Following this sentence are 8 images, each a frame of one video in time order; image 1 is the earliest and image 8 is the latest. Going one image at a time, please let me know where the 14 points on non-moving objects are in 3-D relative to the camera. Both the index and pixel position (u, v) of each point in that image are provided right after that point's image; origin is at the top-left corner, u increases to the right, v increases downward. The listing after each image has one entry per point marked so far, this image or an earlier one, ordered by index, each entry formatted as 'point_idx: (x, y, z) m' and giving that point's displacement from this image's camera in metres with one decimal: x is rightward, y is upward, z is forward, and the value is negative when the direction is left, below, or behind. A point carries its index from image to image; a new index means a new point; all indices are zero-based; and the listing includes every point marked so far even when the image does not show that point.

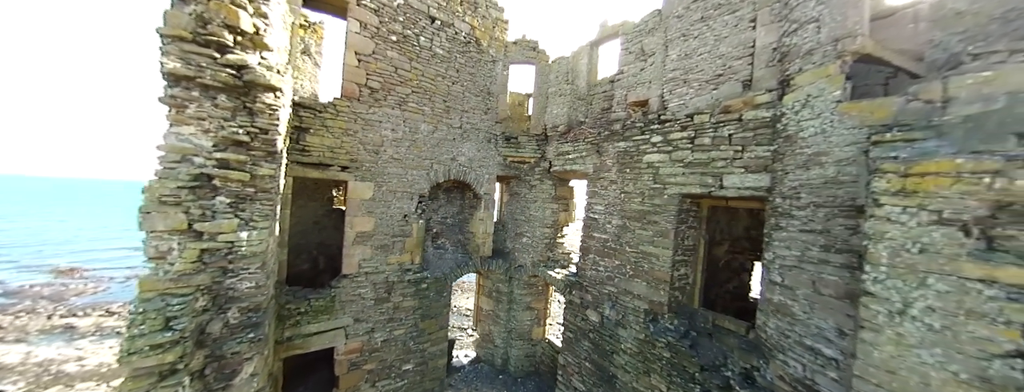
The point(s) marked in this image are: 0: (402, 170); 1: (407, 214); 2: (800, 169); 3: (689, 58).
0: (-2.1, +0.5, +5.5) m
1: (-2.1, -0.4, +5.6) m
2: (+3.1, +0.2, +3.1) m
3: (+2.8, +2.2, +4.5) m
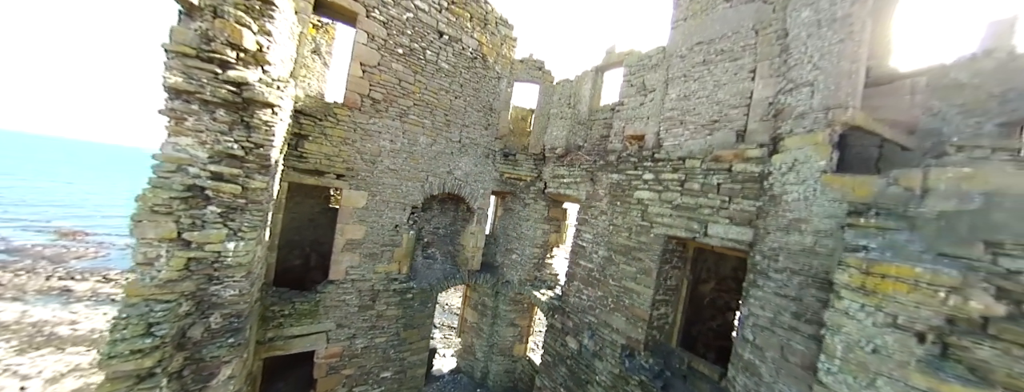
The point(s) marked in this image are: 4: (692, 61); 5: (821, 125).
0: (-2.3, +0.3, +5.6) m
1: (-2.3, -0.6, +5.7) m
2: (+3.0, -0.4, +3.2) m
3: (+2.8, +1.5, +4.5) m
4: (+2.9, +2.2, +4.5) m
5: (+3.2, +0.7, +3.0) m
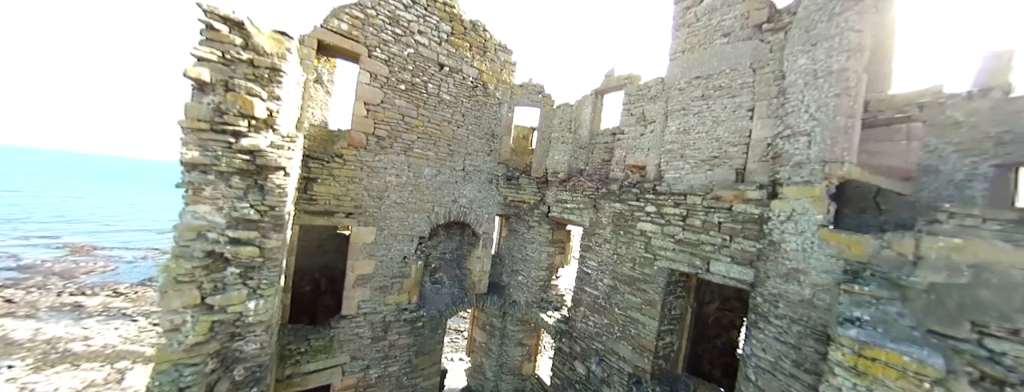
0: (-2.2, -0.4, +5.7) m
1: (-2.2, -1.2, +5.8) m
2: (+3.1, -1.0, +3.3) m
3: (+2.8, +1.0, +4.6) m
4: (+2.9, +1.7, +4.6) m
5: (+3.3, +0.2, +3.1) m
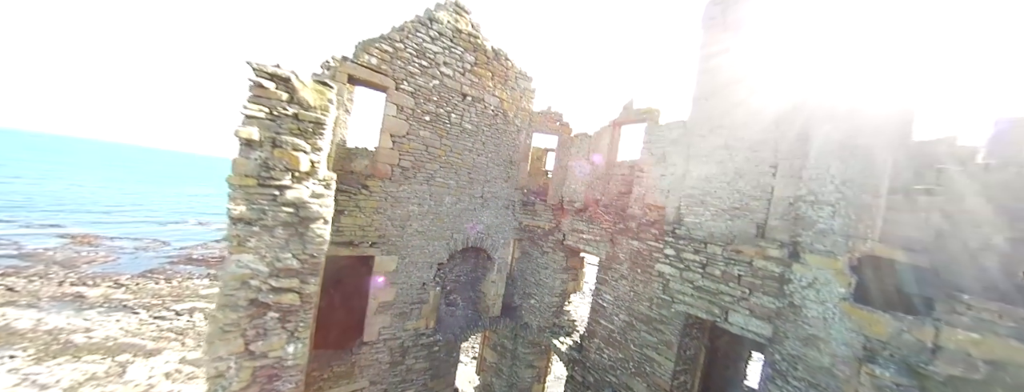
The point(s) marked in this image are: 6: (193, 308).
0: (-1.8, -0.9, +5.8) m
1: (-1.8, -1.8, +5.9) m
2: (+3.4, -1.7, +3.4) m
3: (+3.2, +0.3, +4.7) m
4: (+3.3, +0.9, +4.7) m
5: (+3.7, -0.6, +3.2) m
6: (-20.1, -6.8, +17.7) m
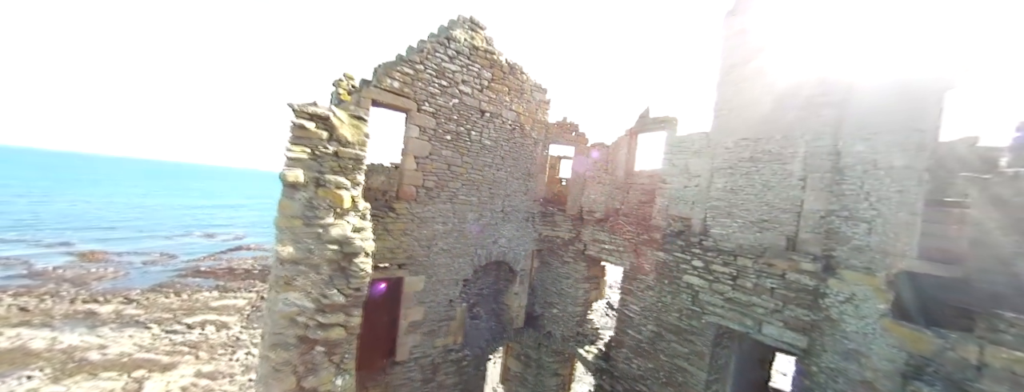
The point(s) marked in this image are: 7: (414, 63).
0: (-1.3, -1.3, +5.9) m
1: (-1.3, -2.2, +6.0) m
2: (+4.0, -2.0, +3.5) m
3: (+3.7, +0.1, +4.7) m
4: (+3.8, +0.7, +4.8) m
5: (+4.2, -0.8, +3.3) m
6: (-19.3, -7.7, +17.8) m
7: (-1.8, +2.4, +5.2) m
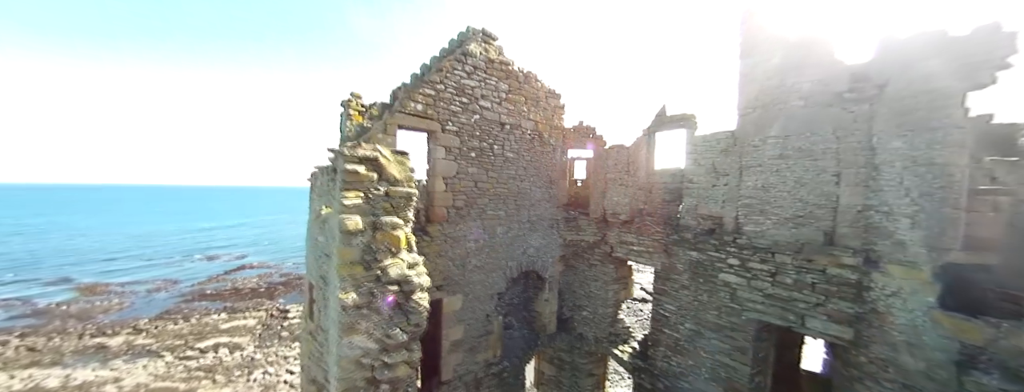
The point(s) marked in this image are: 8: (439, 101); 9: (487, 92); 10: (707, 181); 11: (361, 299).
0: (-0.6, -1.7, +5.9) m
1: (-0.5, -2.5, +6.0) m
2: (+4.8, -1.9, +3.6) m
3: (+4.3, +0.1, +4.8) m
4: (+4.3, +0.8, +4.8) m
5: (+4.9, -0.8, +3.4) m
6: (-18.3, -9.2, +17.7) m
7: (-1.4, +2.0, +5.1) m
8: (-1.3, +1.7, +5.2) m
9: (-0.5, +2.1, +5.8) m
10: (+3.8, +0.3, +5.5) m
11: (-1.7, -1.1, +3.1) m
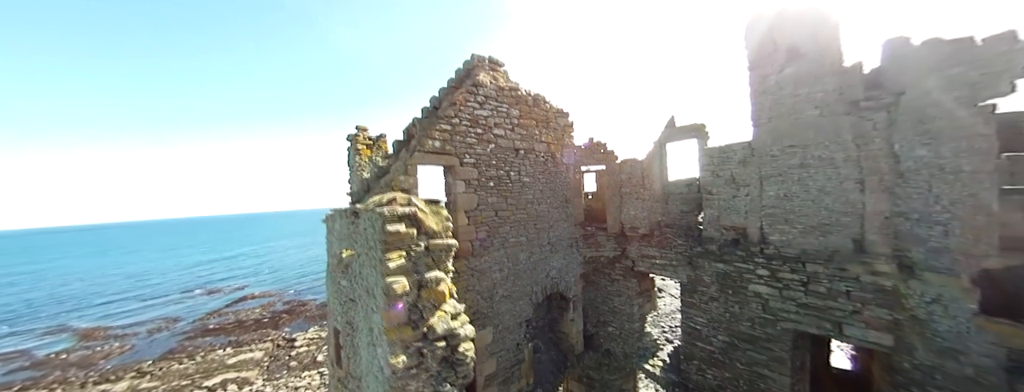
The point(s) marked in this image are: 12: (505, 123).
0: (0.0, -2.2, +5.9) m
1: (+0.1, -3.1, +6.0) m
2: (+5.4, -2.0, +3.6) m
3: (+4.7, -0.1, +4.8) m
4: (+4.7, +0.6, +4.9) m
5: (+5.4, -0.8, +3.4) m
6: (-17.2, -11.4, +17.3) m
7: (-1.1, +1.4, +5.1) m
8: (-1.0, +1.1, +5.2) m
9: (-0.2, +1.5, +5.8) m
10: (+4.2, +0.1, +5.5) m
11: (-1.1, -1.8, +3.0) m
12: (-0.1, +1.5, +5.8) m
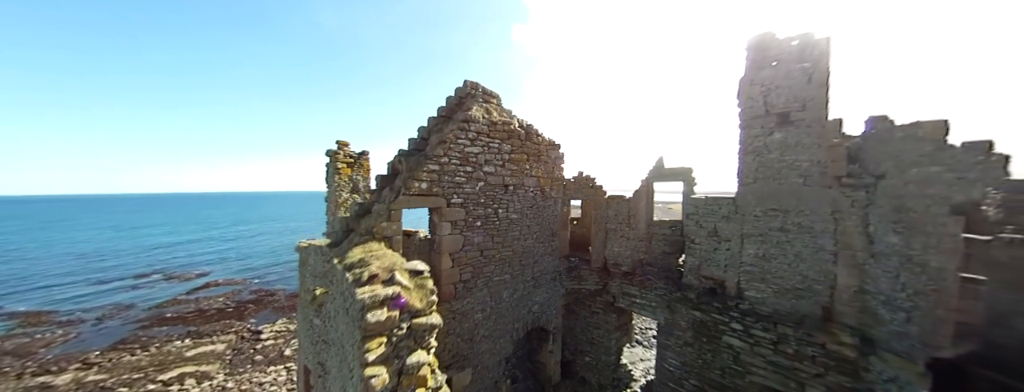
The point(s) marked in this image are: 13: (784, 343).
0: (-0.4, -3.0, +5.8) m
1: (-0.3, -3.9, +5.9) m
2: (+5.1, -3.2, +3.9) m
3: (+4.5, -1.1, +5.0) m
4: (+4.5, -0.5, +5.0) m
5: (+5.2, -2.0, +3.6) m
6: (-18.8, -10.8, +16.4) m
7: (-1.3, +0.7, +4.8) m
8: (-1.2, +0.4, +4.9) m
9: (-0.4, +0.8, +5.5) m
10: (+3.9, -0.9, +5.6) m
11: (-1.3, -2.6, +2.9) m
12: (-0.3, +0.7, +5.6) m
13: (+4.6, -2.5, +4.8) m
